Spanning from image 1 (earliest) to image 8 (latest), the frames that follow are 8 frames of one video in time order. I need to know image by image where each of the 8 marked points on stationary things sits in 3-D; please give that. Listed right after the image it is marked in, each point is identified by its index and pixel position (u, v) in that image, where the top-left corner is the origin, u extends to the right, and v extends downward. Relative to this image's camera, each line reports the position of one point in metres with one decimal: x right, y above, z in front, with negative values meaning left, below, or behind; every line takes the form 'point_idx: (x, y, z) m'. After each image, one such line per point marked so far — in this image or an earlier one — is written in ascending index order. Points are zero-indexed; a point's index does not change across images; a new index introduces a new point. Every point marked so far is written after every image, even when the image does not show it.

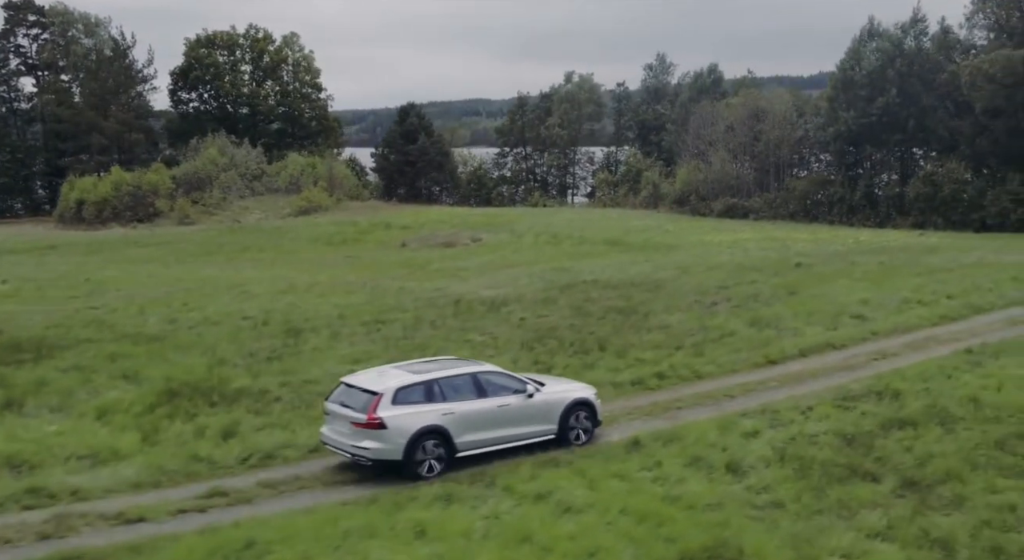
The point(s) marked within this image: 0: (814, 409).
0: (+5.8, -2.5, +16.3) m
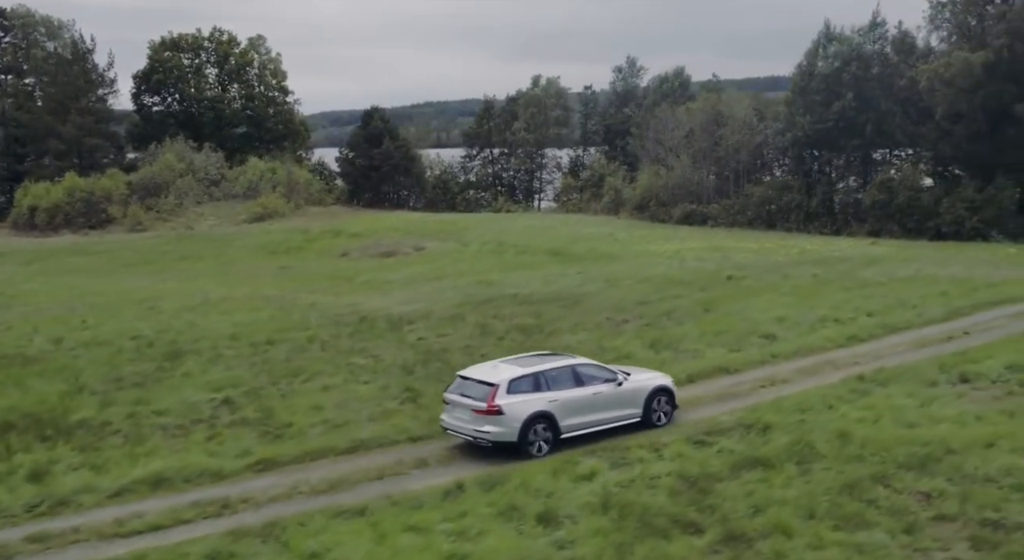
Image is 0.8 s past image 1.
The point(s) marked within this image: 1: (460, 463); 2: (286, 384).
0: (+2.8, -3.0, +15.3) m
1: (-0.9, -3.3, +14.9) m
2: (-5.3, -2.5, +19.9) m
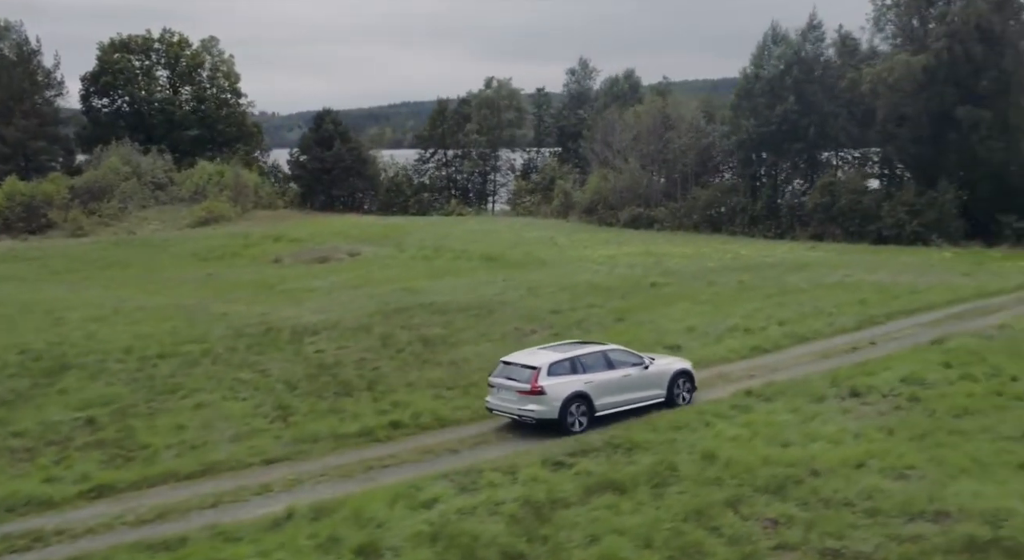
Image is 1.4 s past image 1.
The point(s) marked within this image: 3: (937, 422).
0: (+0.2, -3.3, +14.7) m
1: (-3.5, -3.5, +14.3) m
2: (-8.0, -2.8, +19.2) m
3: (+8.4, -2.8, +16.6) m
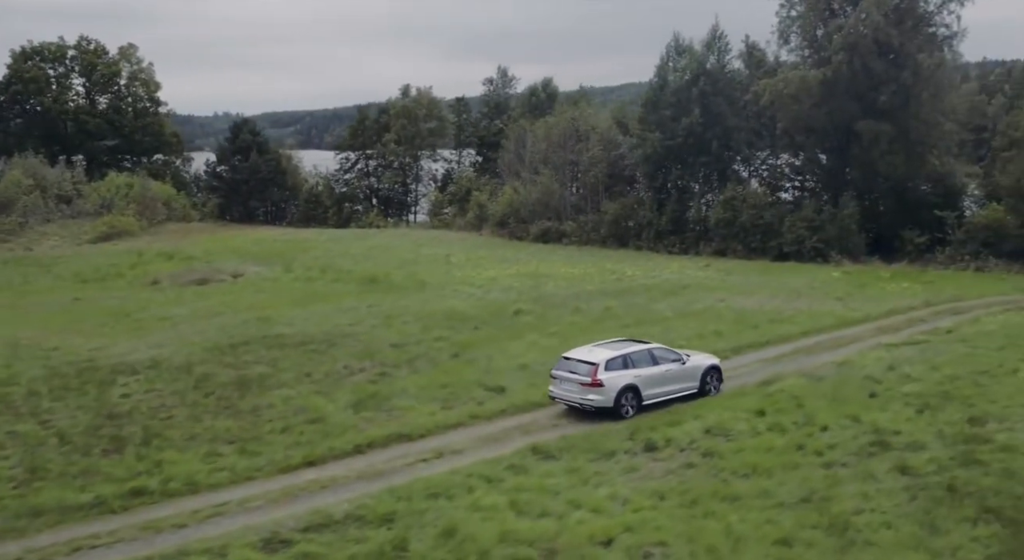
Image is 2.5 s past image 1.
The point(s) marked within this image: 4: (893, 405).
0: (-4.3, -4.3, +13.3) m
1: (-8.1, -4.6, +12.9) m
2: (-12.7, -3.8, +17.7) m
3: (+3.8, -3.7, +15.4) m
4: (+8.4, -2.7, +18.5) m
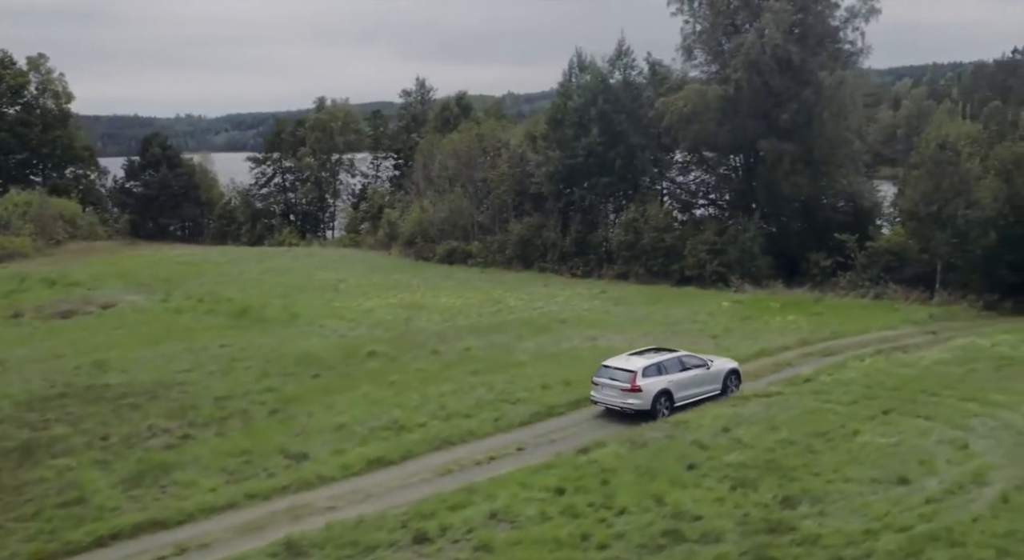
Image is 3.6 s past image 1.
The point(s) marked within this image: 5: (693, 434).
0: (-8.7, -5.6, +11.3) m
1: (-12.4, -5.9, +10.8) m
2: (-17.1, -5.2, +15.5) m
3: (-0.6, -5.0, +13.6) m
4: (+3.9, -4.0, +16.8) m
5: (+4.1, -3.5, +19.0) m
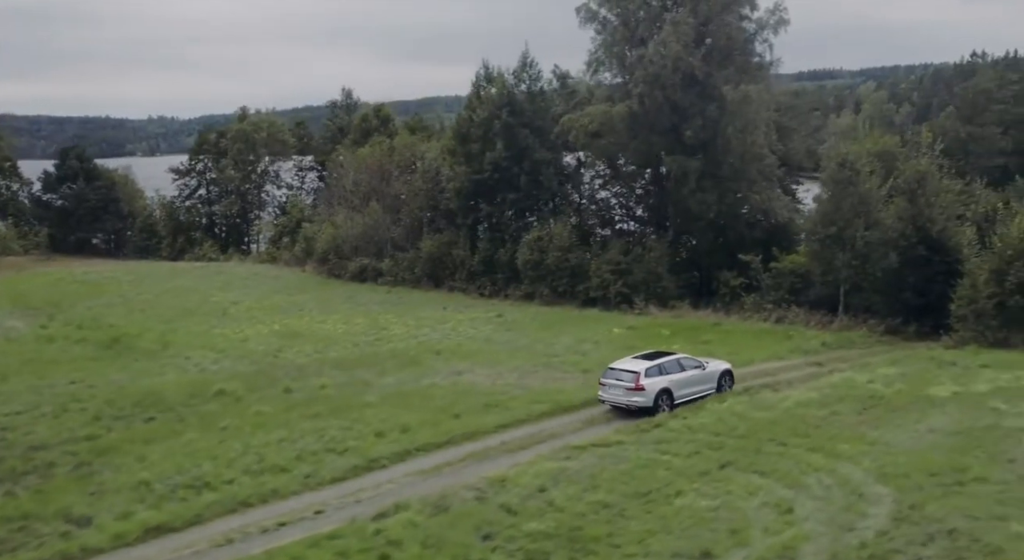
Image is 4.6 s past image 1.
0: (-12.7, -6.7, +9.7) m
1: (-16.5, -7.0, +9.1) m
2: (-21.3, -6.3, +13.7) m
3: (-4.7, -6.0, +12.1) m
4: (-0.3, -5.0, +15.3) m
5: (-0.1, -4.5, +17.6) m
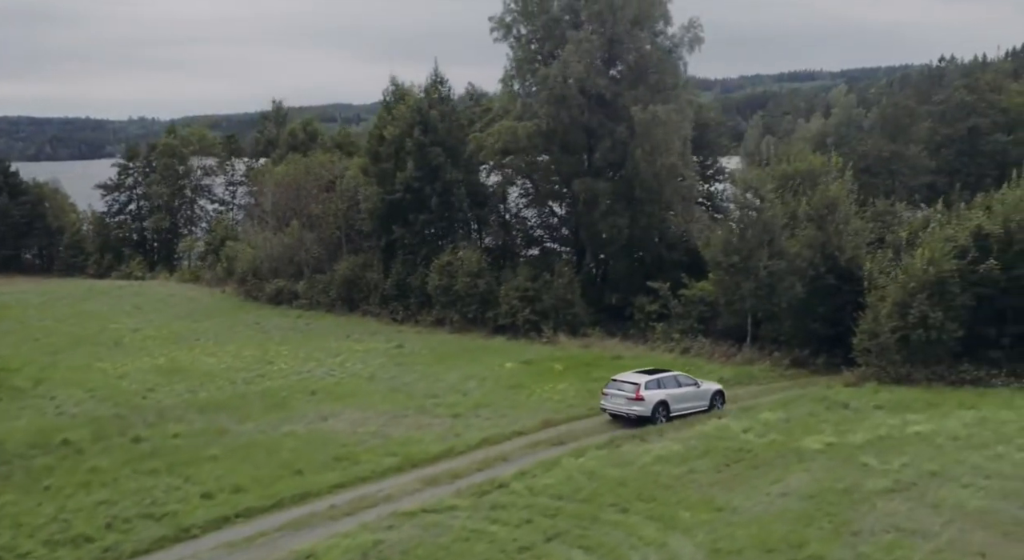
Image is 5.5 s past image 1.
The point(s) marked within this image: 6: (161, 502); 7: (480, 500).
0: (-16.5, -8.0, +8.3) m
1: (-20.3, -8.3, +7.6) m
2: (-25.1, -7.6, +12.2) m
3: (-8.6, -7.3, +10.7) m
4: (-4.1, -6.2, +14.0) m
5: (-4.0, -5.7, +16.2) m
6: (-8.2, -5.3, +19.9) m
7: (-0.6, -5.0, +19.3) m
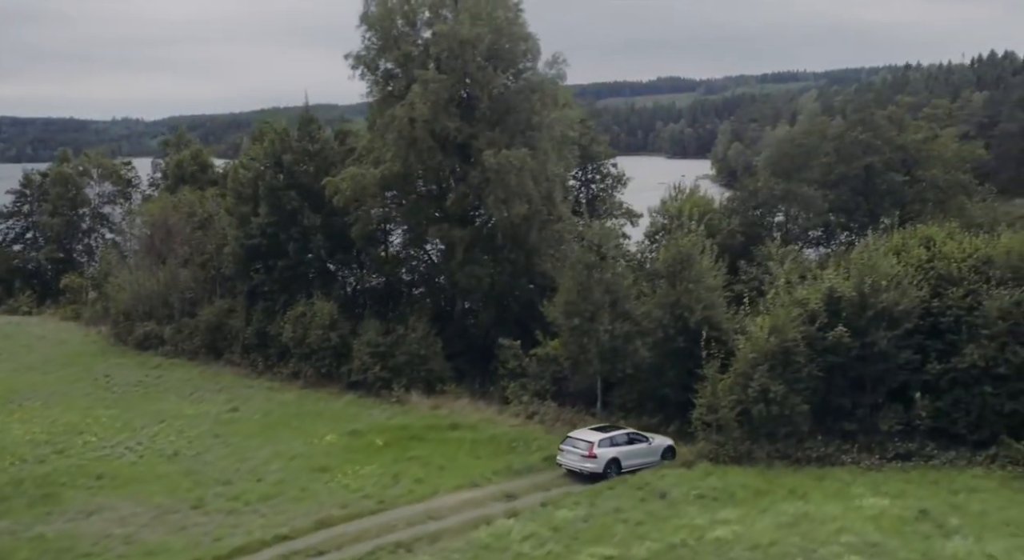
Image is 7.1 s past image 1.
0: (-22.5, -10.3, +6.2) m
1: (-26.2, -10.7, +5.5) m
2: (-31.0, -10.0, +10.1) m
3: (-14.5, -9.6, +8.6) m
4: (-10.1, -8.5, +11.8) m
5: (-9.9, -8.0, +14.1) m
6: (-14.2, -7.5, +17.8) m
7: (-6.6, -7.2, +17.1) m
